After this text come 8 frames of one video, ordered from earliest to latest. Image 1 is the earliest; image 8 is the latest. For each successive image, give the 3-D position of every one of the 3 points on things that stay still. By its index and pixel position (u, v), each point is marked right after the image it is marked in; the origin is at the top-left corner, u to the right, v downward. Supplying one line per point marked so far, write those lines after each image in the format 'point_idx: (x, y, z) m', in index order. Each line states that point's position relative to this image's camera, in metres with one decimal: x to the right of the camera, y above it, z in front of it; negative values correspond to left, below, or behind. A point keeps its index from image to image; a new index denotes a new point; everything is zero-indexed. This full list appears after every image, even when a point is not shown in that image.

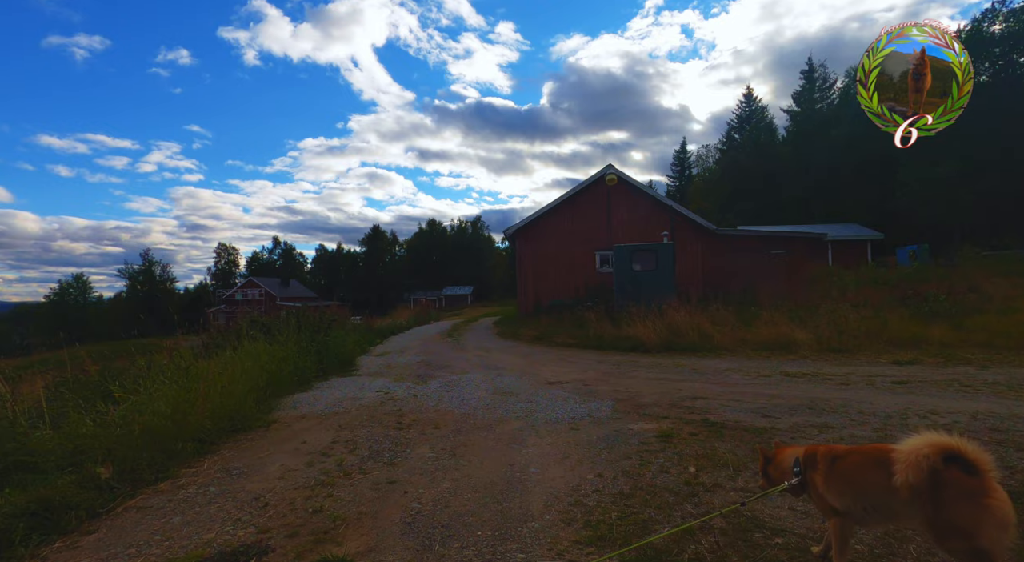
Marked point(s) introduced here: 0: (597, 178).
0: (+3.1, +3.7, +19.3) m
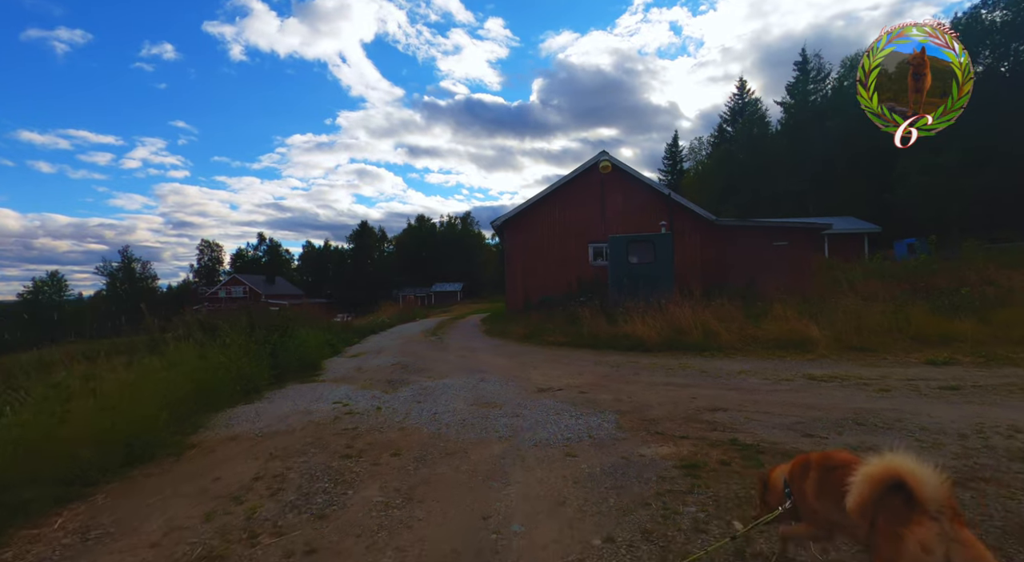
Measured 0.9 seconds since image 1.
0: (+2.7, +3.9, +18.2) m
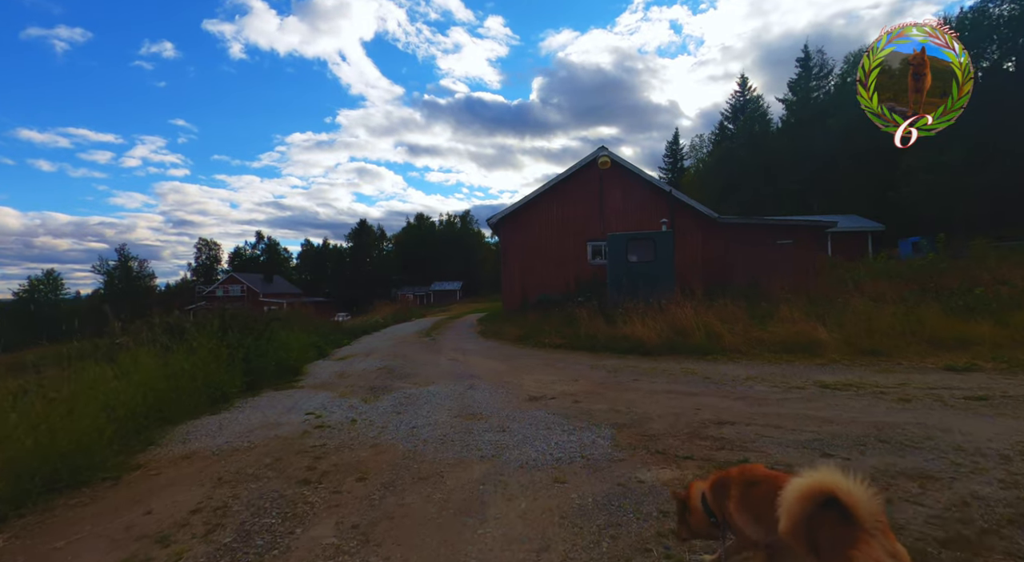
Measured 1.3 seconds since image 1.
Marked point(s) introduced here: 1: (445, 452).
0: (+2.6, +3.9, +17.6) m
1: (-0.6, -1.5, +4.6) m
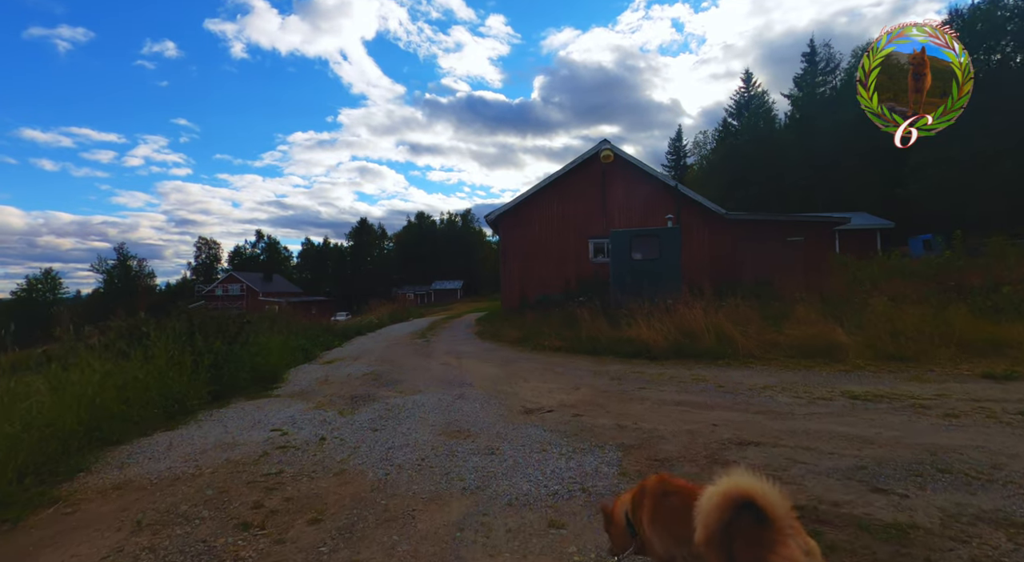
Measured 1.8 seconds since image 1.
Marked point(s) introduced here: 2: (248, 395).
0: (+2.5, +4.0, +16.9) m
1: (-0.7, -1.5, +3.9) m
2: (-3.6, -1.6, +7.3) m
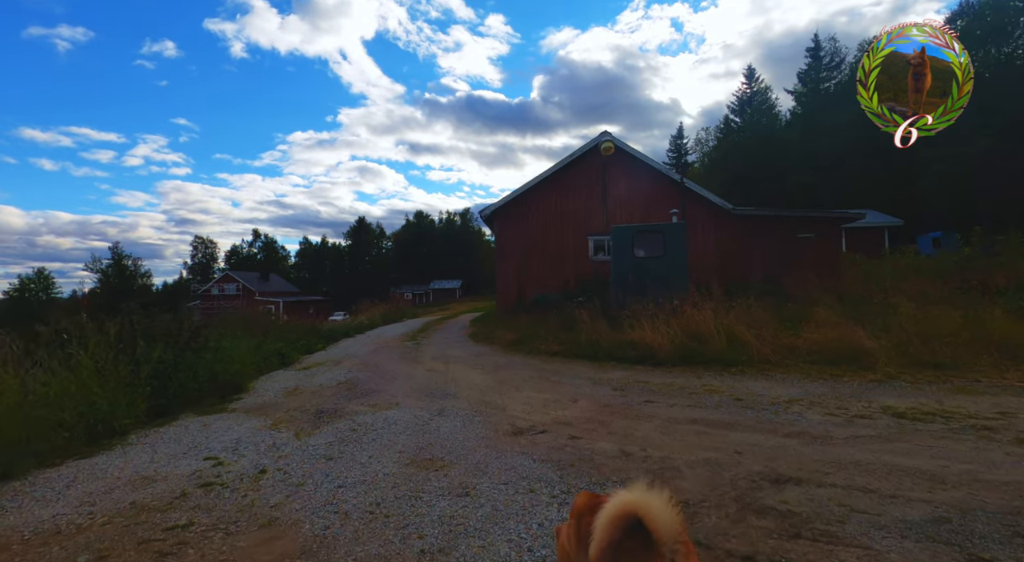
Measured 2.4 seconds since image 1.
0: (+2.4, +4.0, +16.0) m
1: (-0.8, -1.4, +3.0) m
2: (-3.8, -1.6, +6.4) m
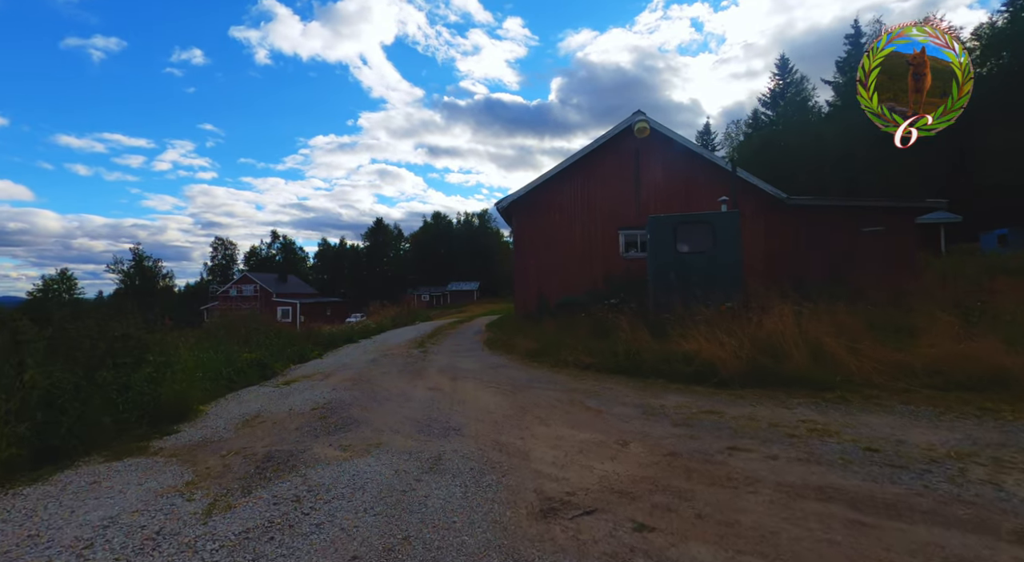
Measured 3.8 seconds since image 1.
0: (+2.9, +4.0, +14.0) m
1: (-0.7, -1.4, +1.1) m
2: (-3.6, -1.5, +4.6) m
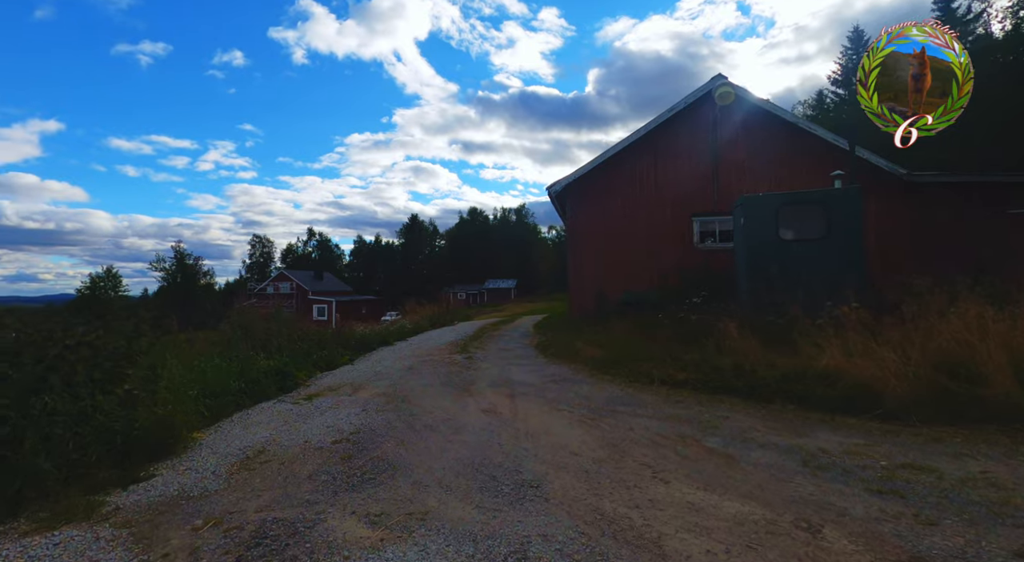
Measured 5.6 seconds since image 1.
0: (+4.2, +4.1, +12.0) m
1: (-0.2, -1.3, -0.7) m
2: (-2.9, -1.4, +3.1) m
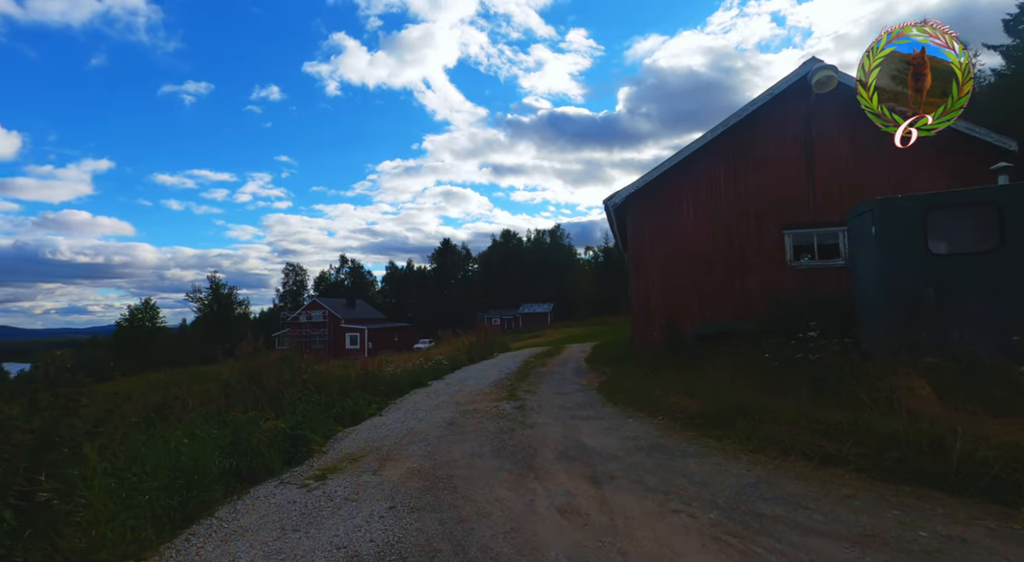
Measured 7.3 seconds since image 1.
0: (+5.1, +3.6, +10.0) m
1: (+0.1, -1.4, -2.6) m
2: (-2.3, -1.7, +1.3) m
